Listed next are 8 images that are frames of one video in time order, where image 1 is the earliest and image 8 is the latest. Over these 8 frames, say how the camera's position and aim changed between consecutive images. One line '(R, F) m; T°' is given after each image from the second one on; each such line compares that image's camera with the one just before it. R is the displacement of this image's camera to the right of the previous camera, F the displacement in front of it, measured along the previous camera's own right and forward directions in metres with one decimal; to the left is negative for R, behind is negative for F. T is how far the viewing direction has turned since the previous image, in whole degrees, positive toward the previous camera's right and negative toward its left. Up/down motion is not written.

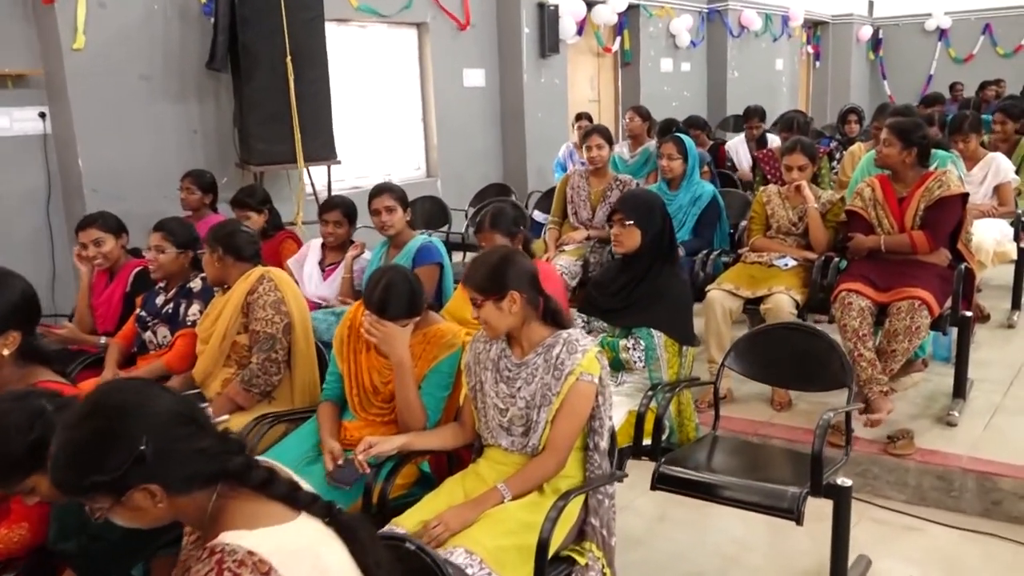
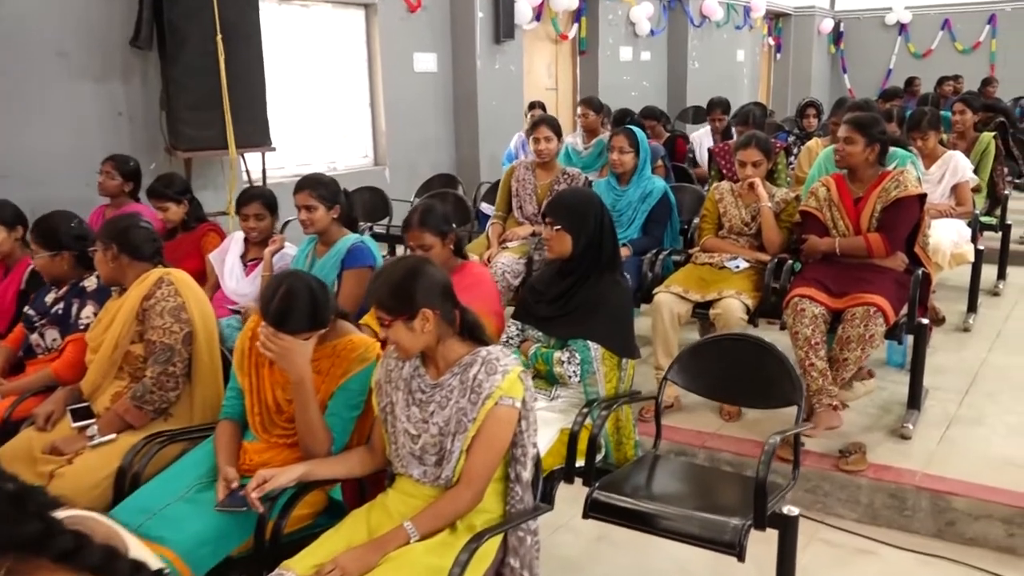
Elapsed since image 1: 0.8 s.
(+0.1, +0.2) m; +2°
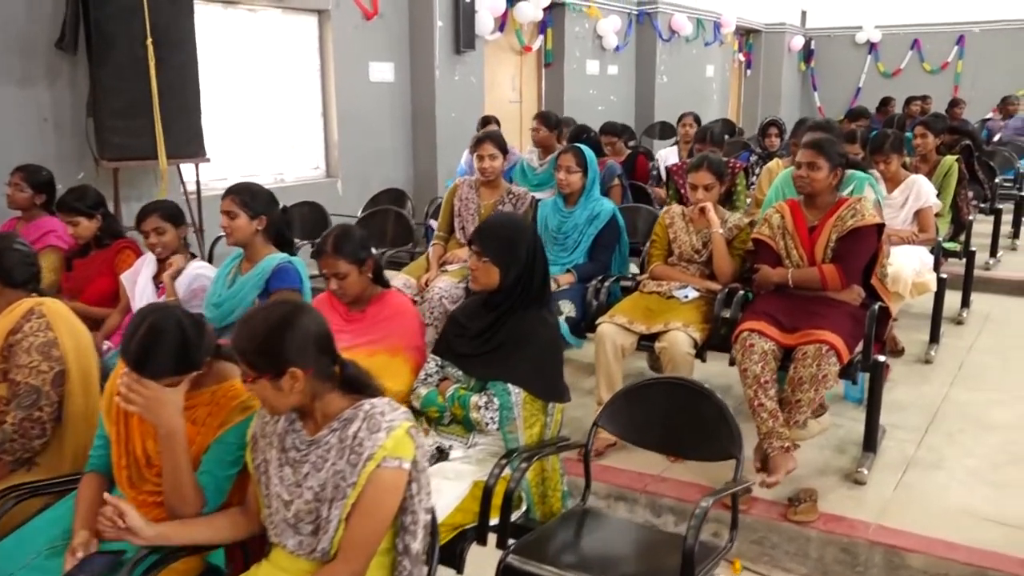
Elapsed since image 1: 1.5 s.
(+0.1, +0.2) m; +2°
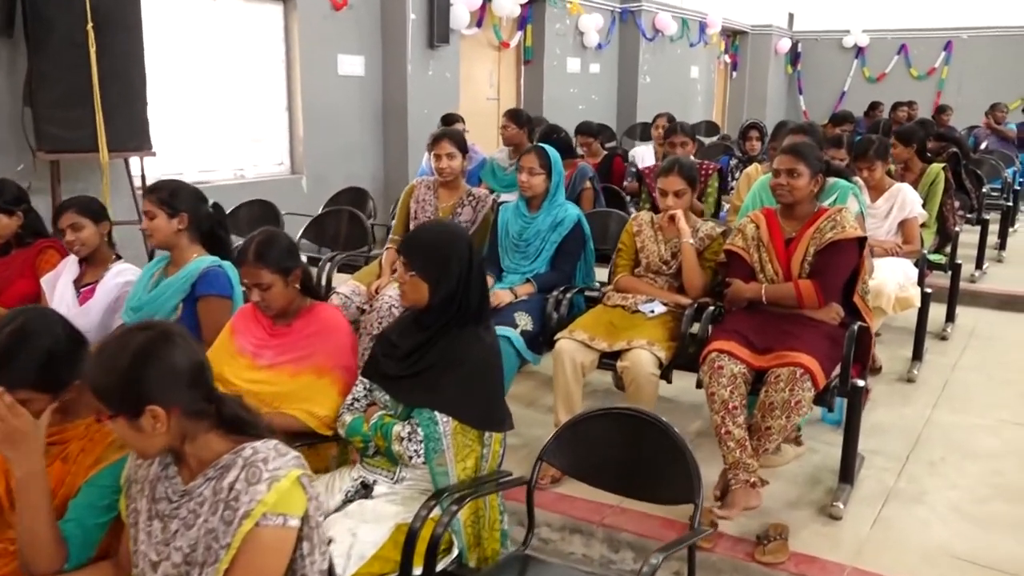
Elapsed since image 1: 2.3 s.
(+0.1, +0.2) m; +1°
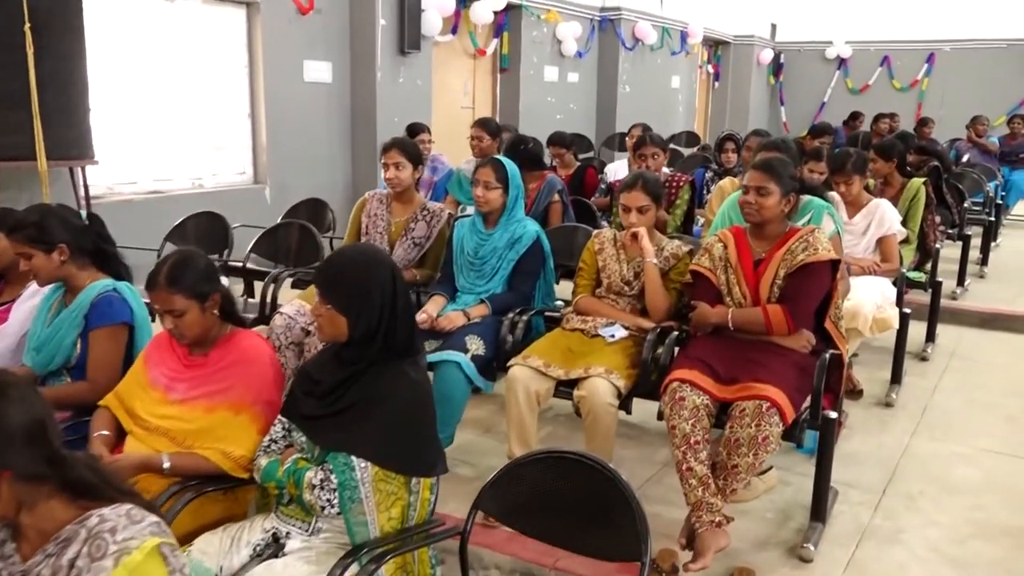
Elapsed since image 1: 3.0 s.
(+0.1, +0.2) m; +1°
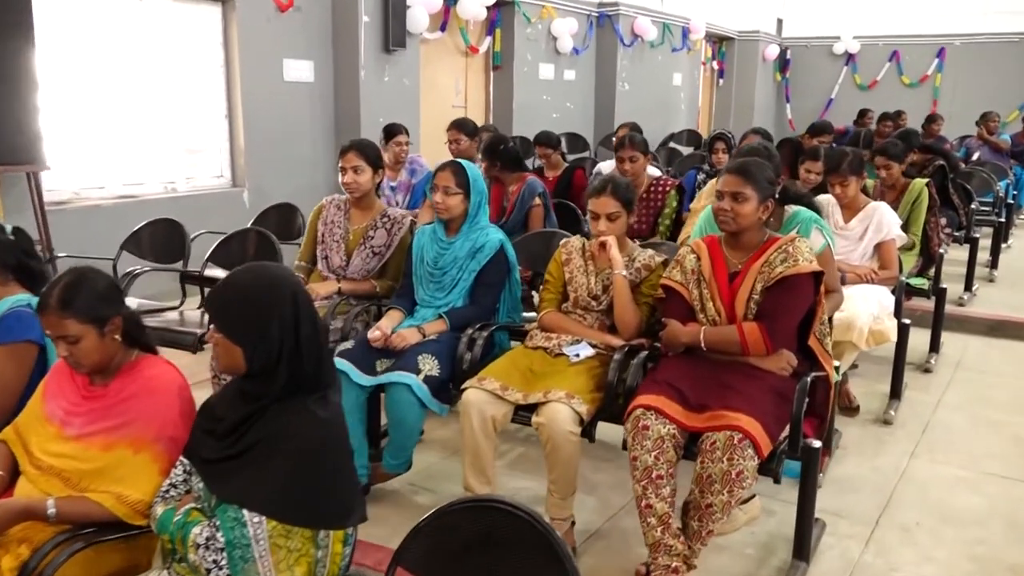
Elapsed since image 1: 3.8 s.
(+0.2, +0.2) m; -1°
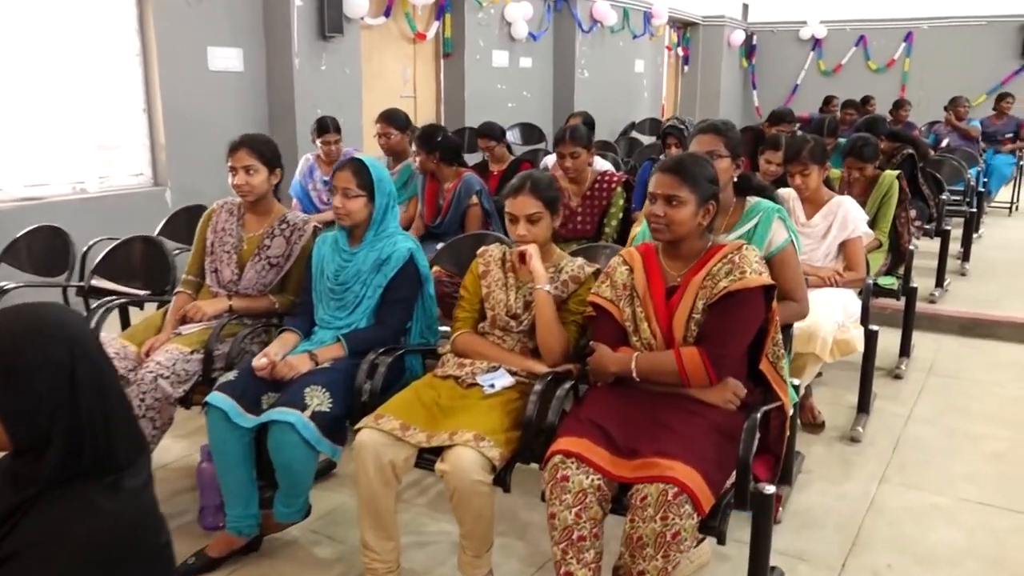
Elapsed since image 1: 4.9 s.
(+0.2, +0.4) m; +2°
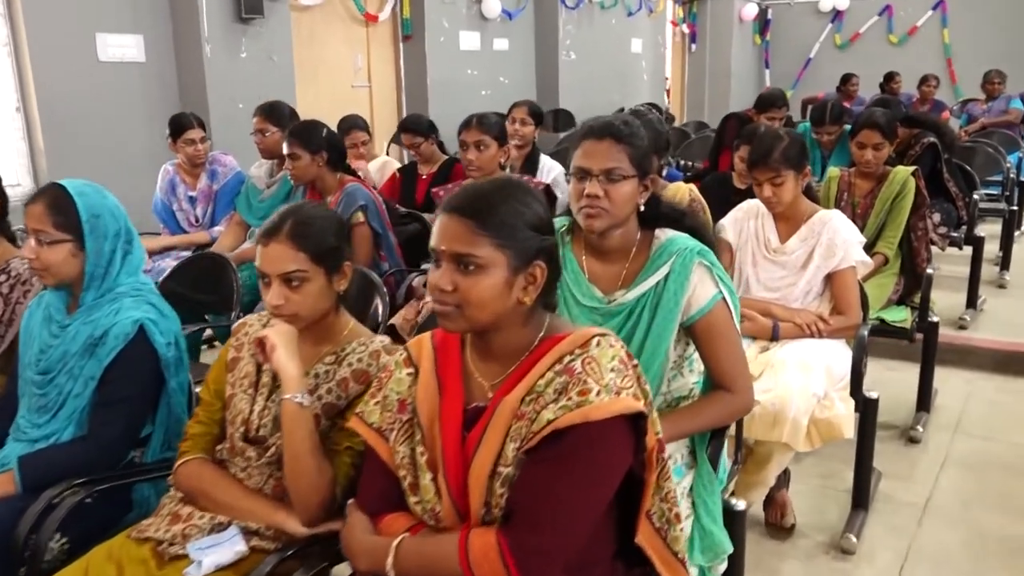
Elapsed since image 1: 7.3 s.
(+0.5, +0.8) m; -2°
